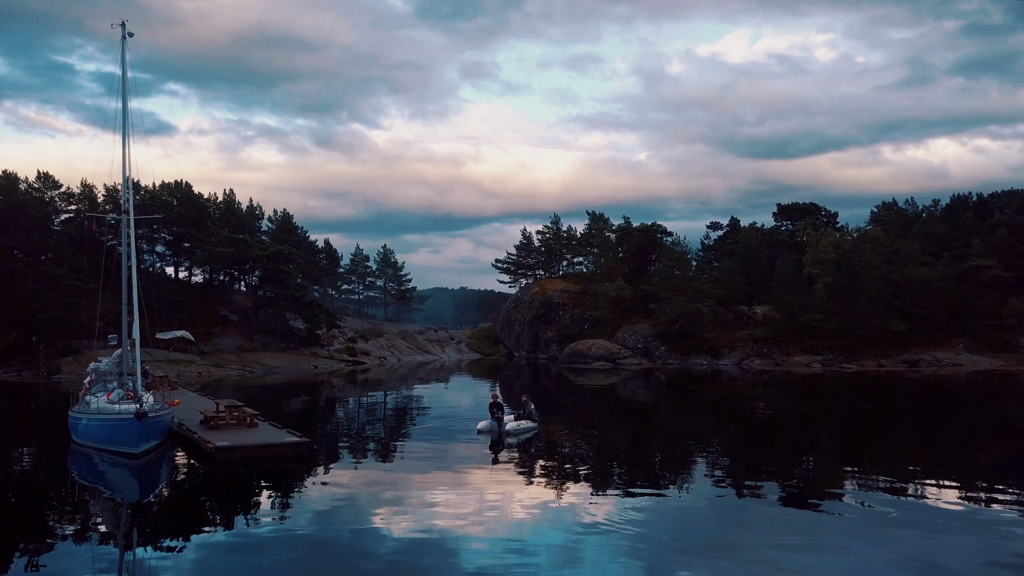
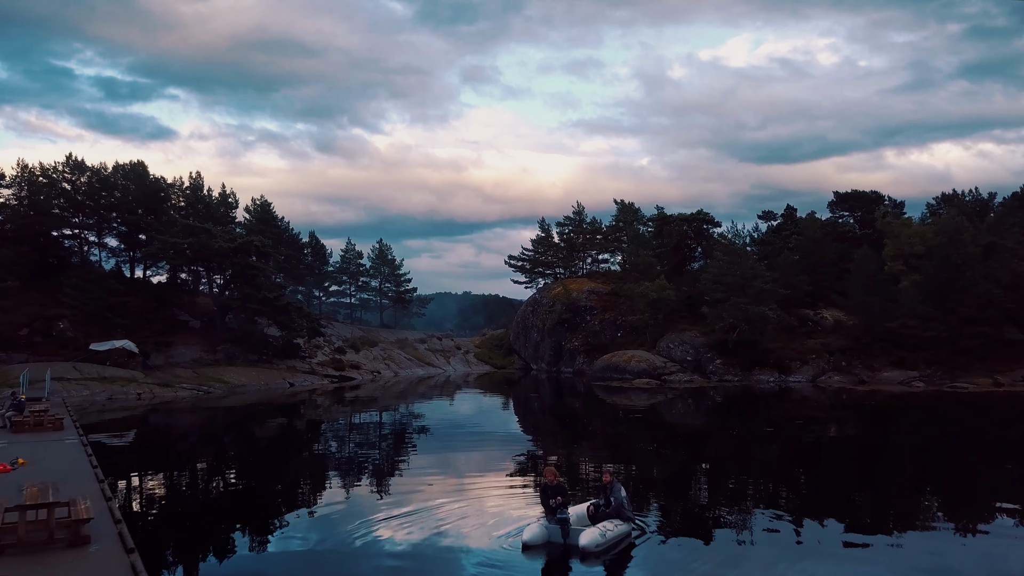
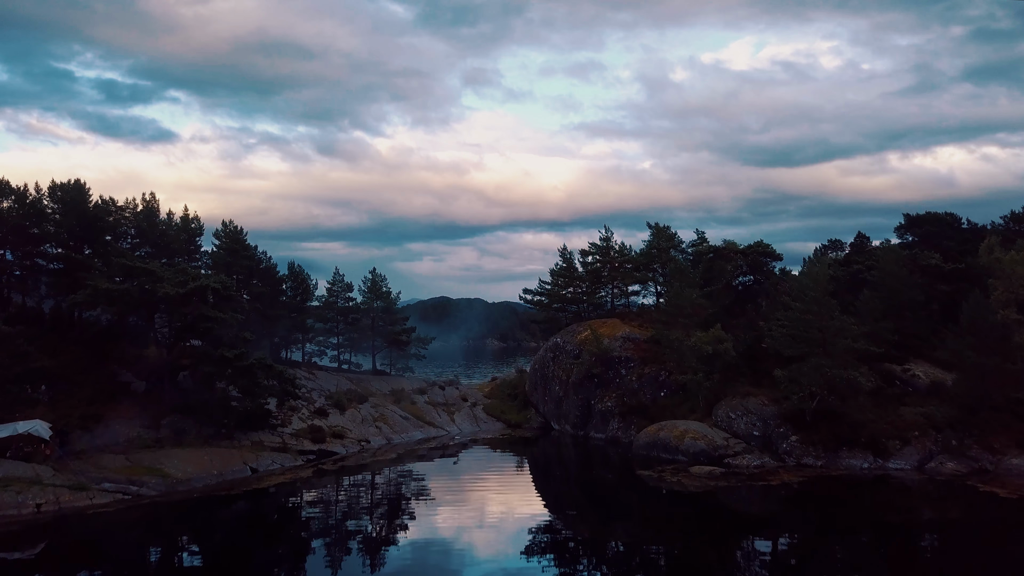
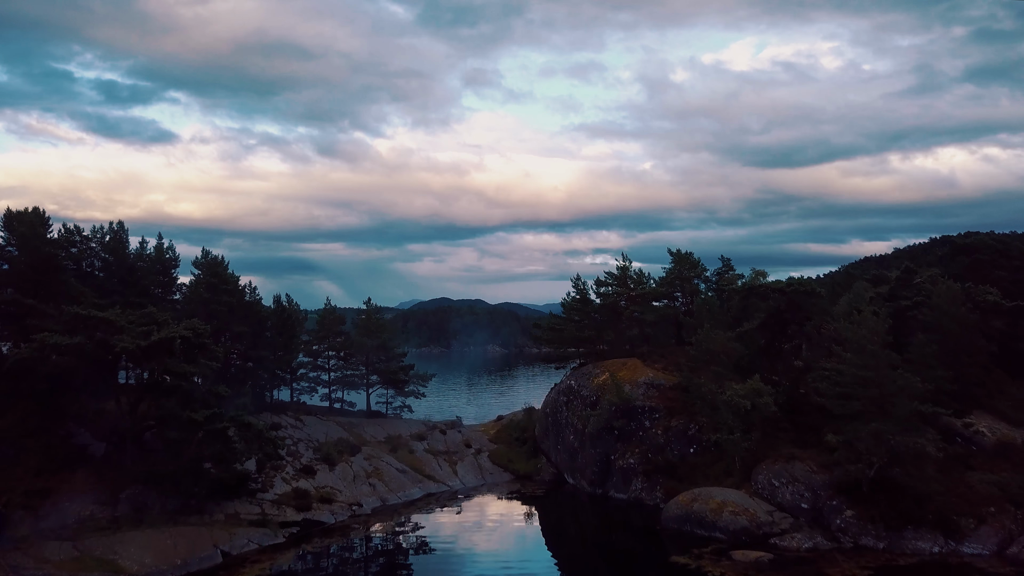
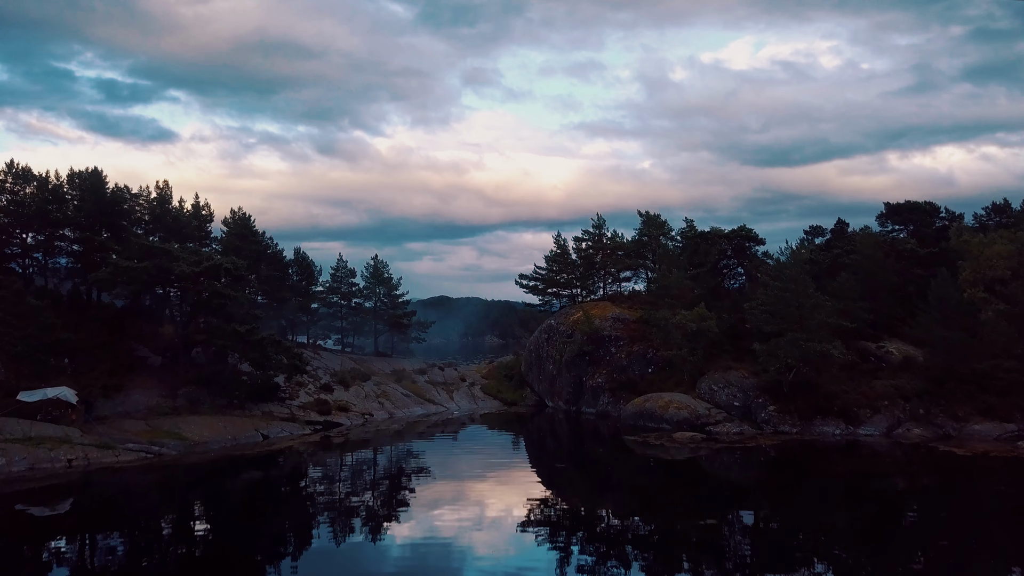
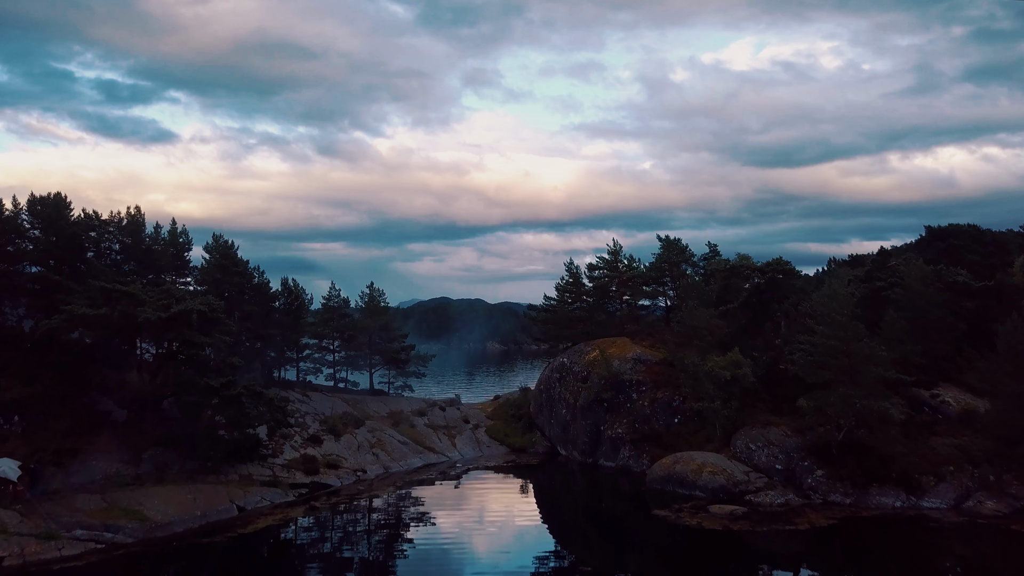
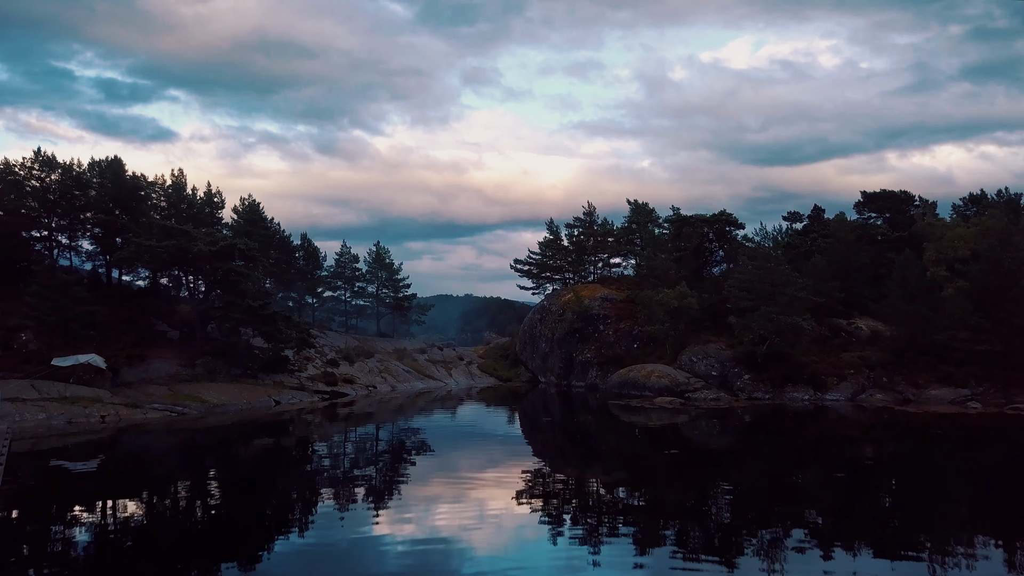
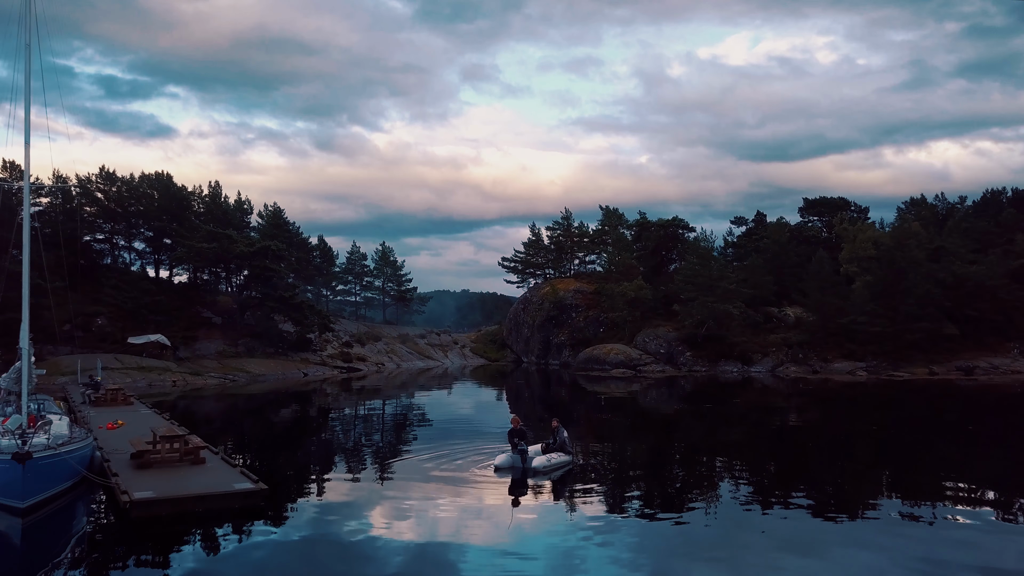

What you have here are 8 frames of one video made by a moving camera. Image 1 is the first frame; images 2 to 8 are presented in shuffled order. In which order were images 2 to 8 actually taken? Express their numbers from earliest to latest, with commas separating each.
8, 2, 7, 5, 3, 6, 4
